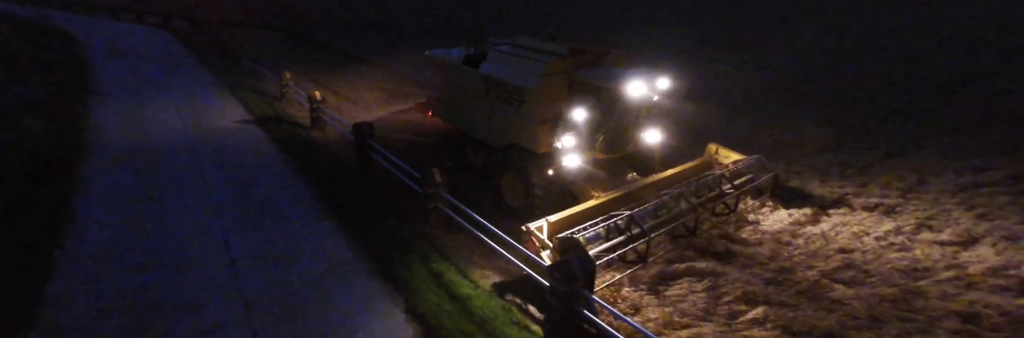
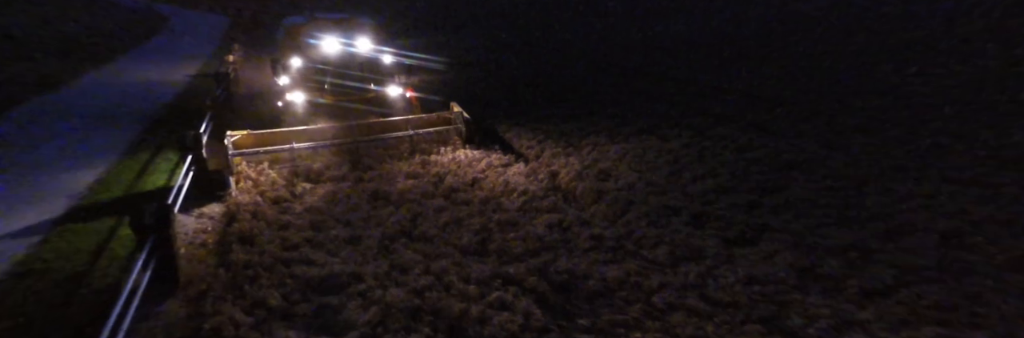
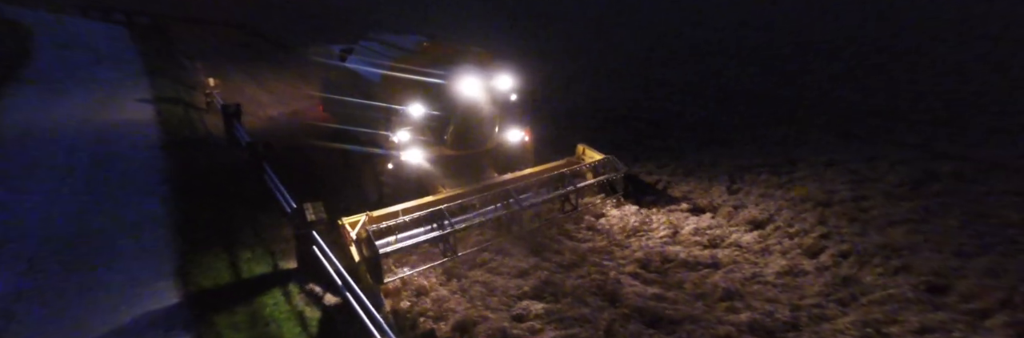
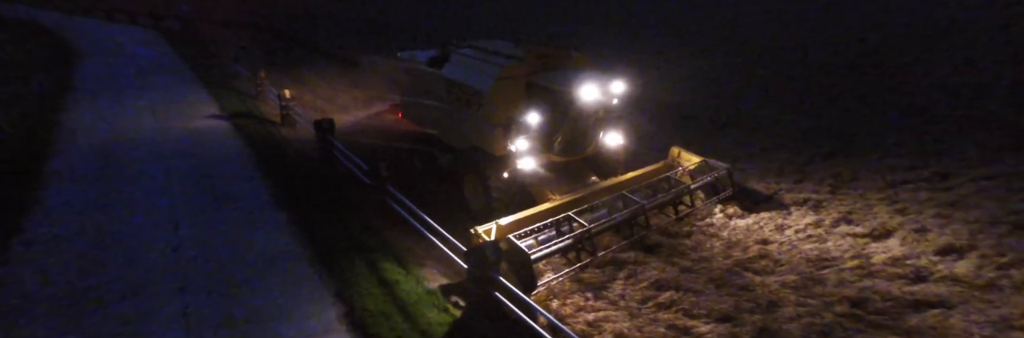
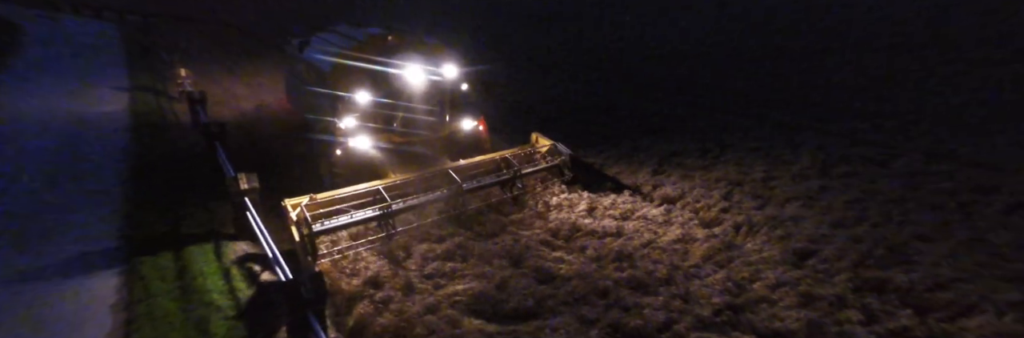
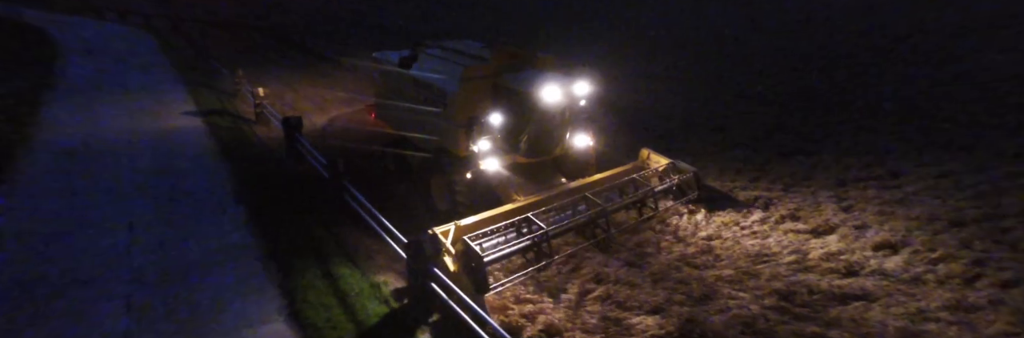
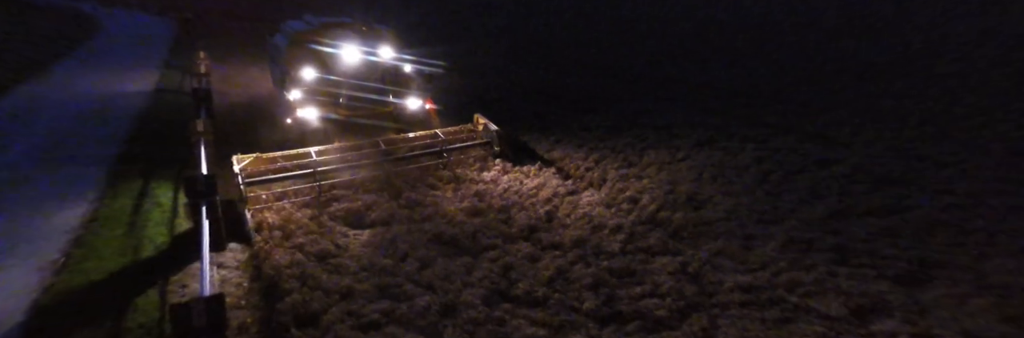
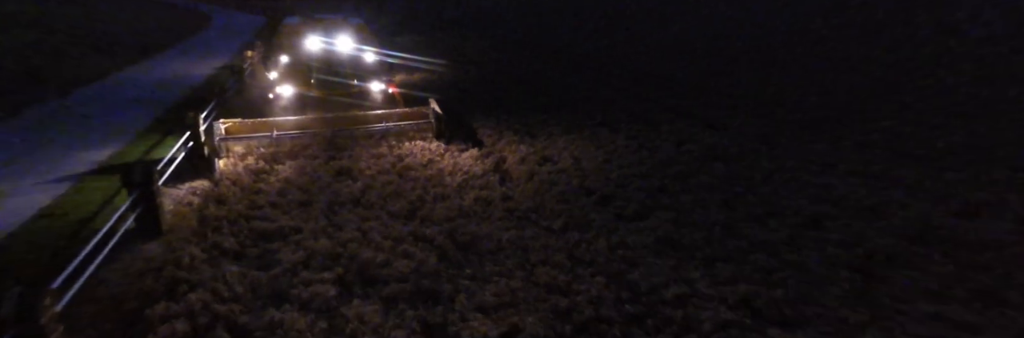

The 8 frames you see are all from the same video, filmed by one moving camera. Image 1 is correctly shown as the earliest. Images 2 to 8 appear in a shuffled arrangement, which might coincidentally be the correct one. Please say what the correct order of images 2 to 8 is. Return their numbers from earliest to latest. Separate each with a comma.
4, 6, 3, 5, 7, 2, 8
